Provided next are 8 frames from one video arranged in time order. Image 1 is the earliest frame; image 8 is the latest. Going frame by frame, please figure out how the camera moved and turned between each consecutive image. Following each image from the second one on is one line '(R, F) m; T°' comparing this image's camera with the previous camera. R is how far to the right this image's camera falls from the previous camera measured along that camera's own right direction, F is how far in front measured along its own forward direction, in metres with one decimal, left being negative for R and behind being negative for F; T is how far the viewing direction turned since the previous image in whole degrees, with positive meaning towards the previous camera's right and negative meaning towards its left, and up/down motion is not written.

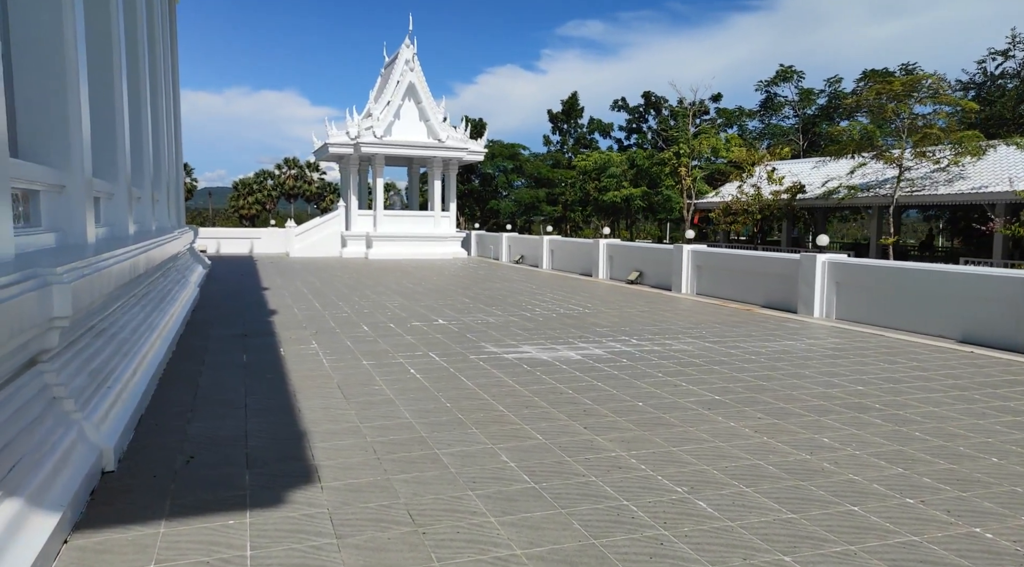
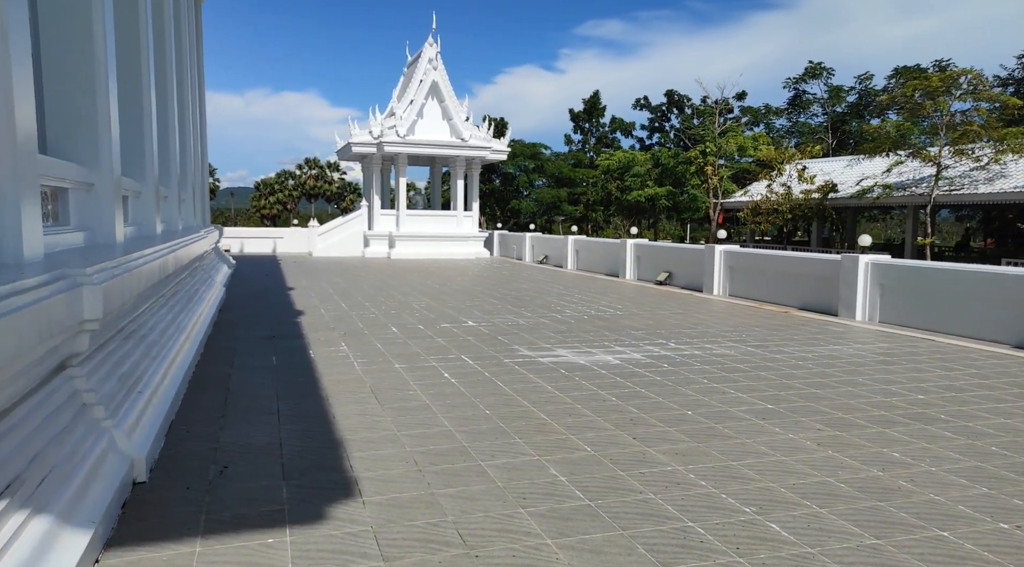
(-0.1, +0.2) m; -1°
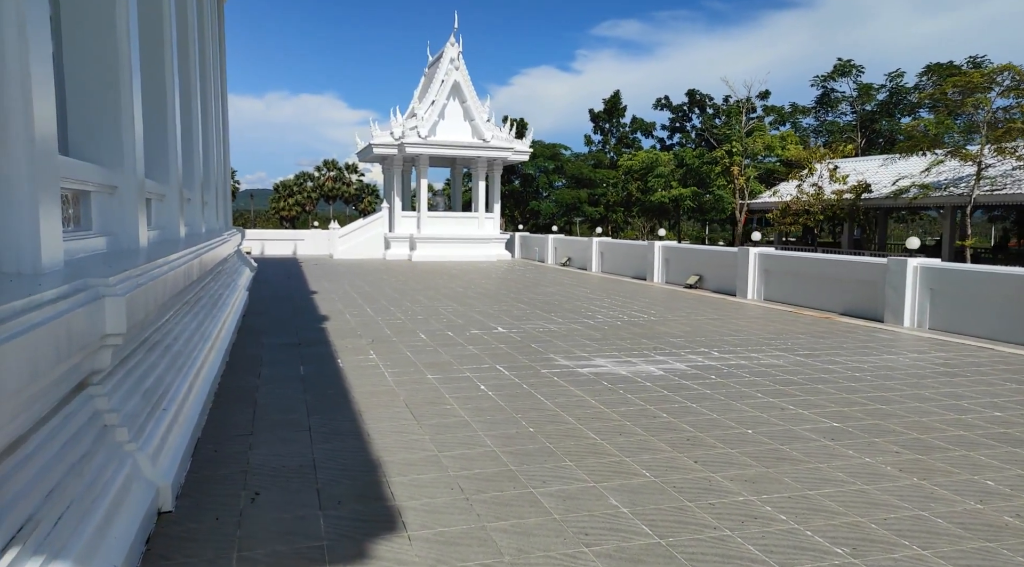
(-0.2, +0.3) m; -1°
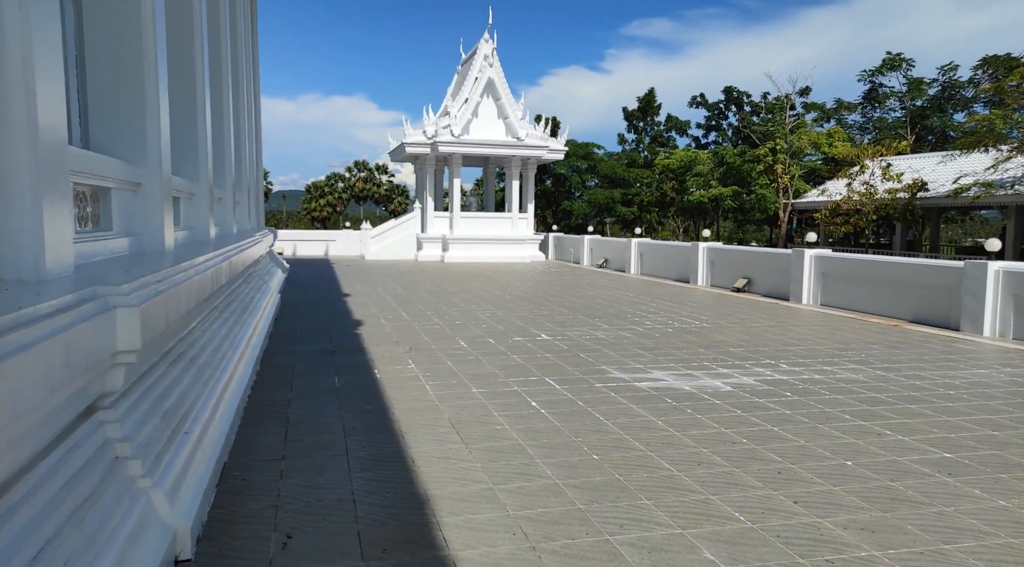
(-0.2, +0.5) m; -2°
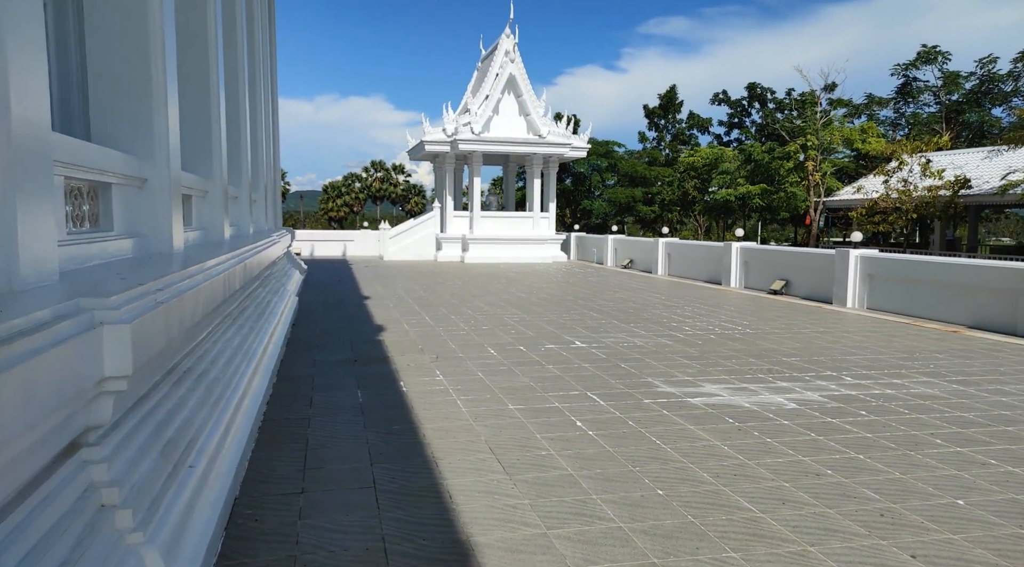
(-0.2, +0.5) m; -1°
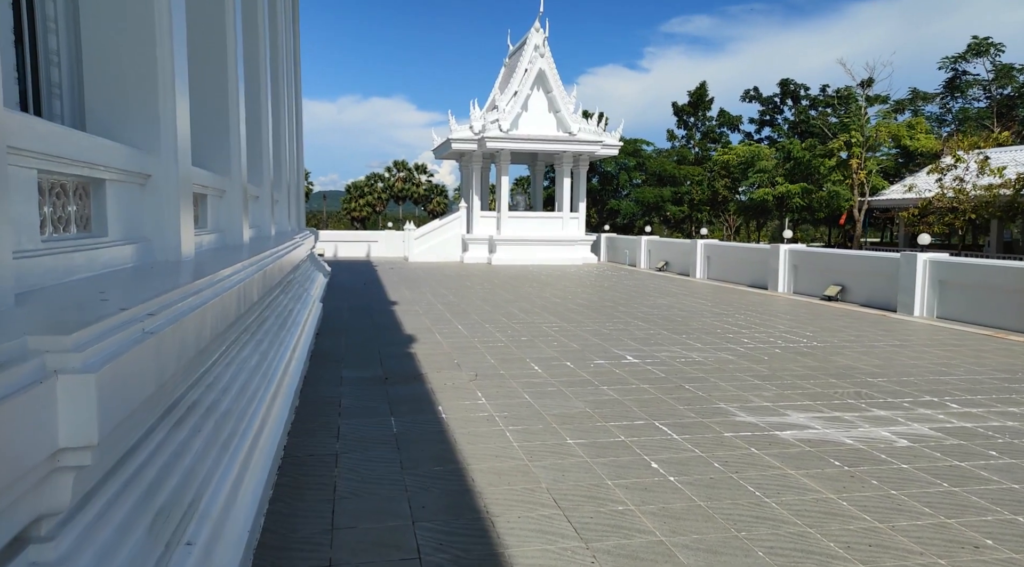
(-0.2, +0.7) m; -2°
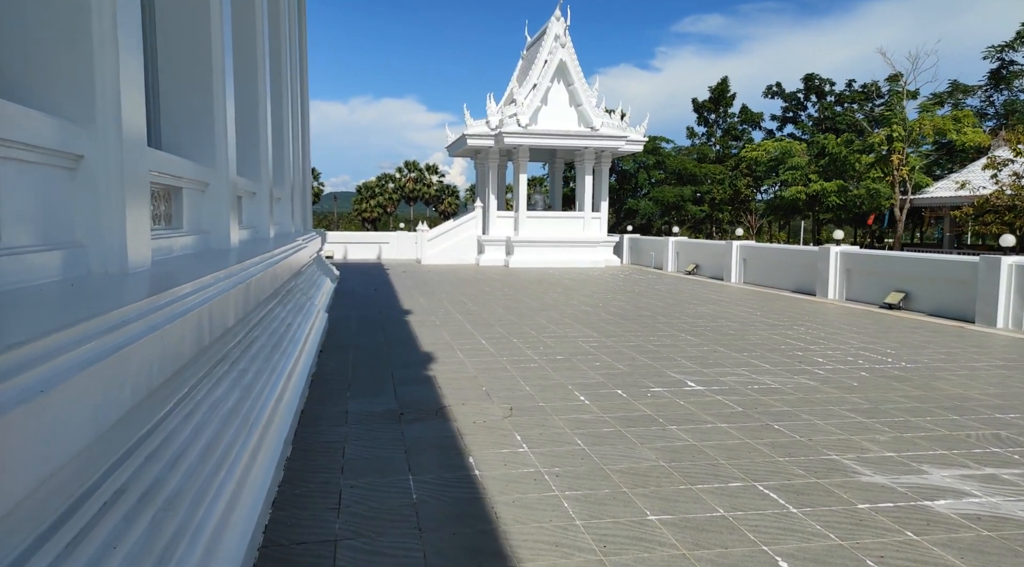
(-0.2, +1.1) m; -1°
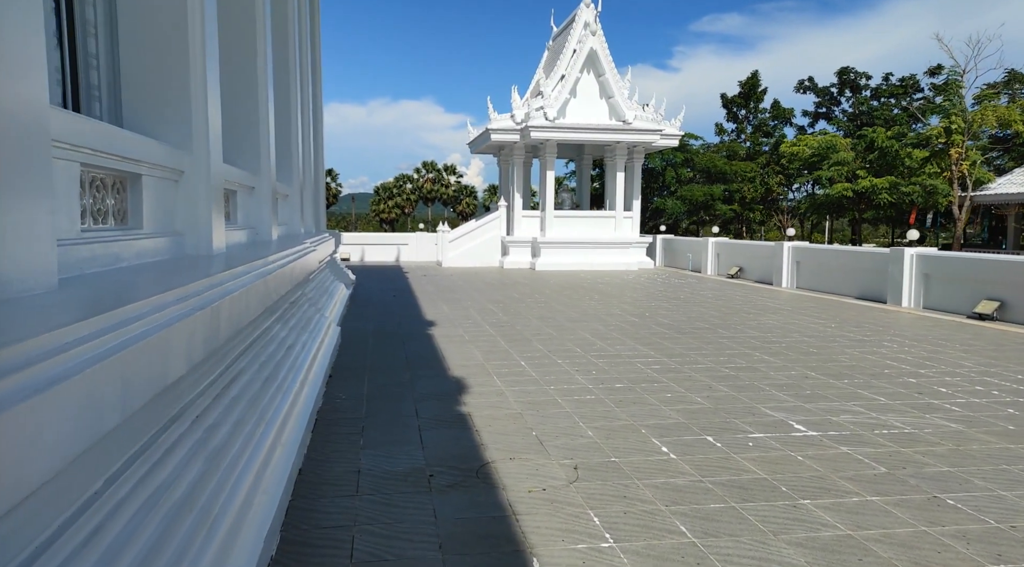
(-0.2, +1.2) m; -1°
